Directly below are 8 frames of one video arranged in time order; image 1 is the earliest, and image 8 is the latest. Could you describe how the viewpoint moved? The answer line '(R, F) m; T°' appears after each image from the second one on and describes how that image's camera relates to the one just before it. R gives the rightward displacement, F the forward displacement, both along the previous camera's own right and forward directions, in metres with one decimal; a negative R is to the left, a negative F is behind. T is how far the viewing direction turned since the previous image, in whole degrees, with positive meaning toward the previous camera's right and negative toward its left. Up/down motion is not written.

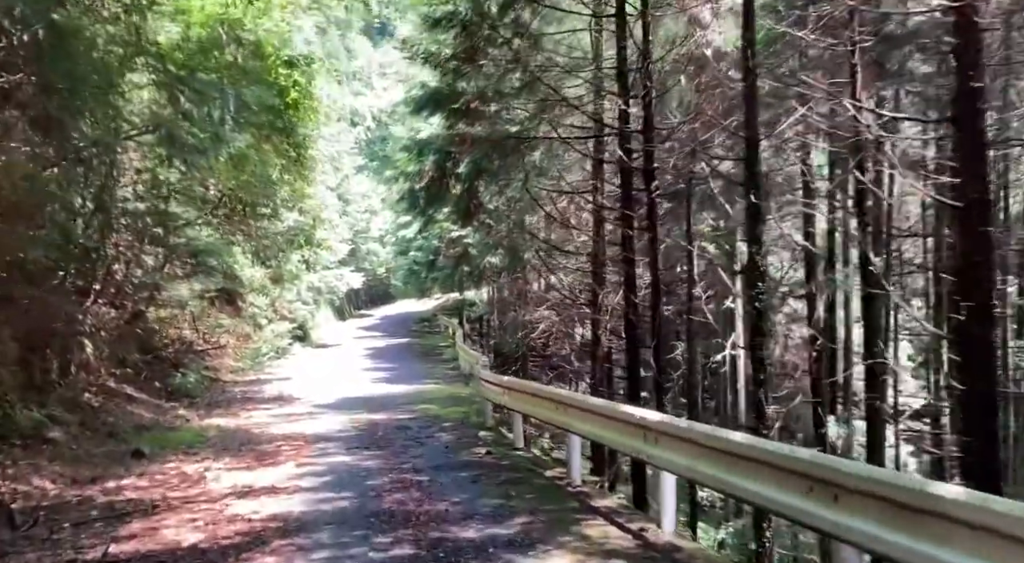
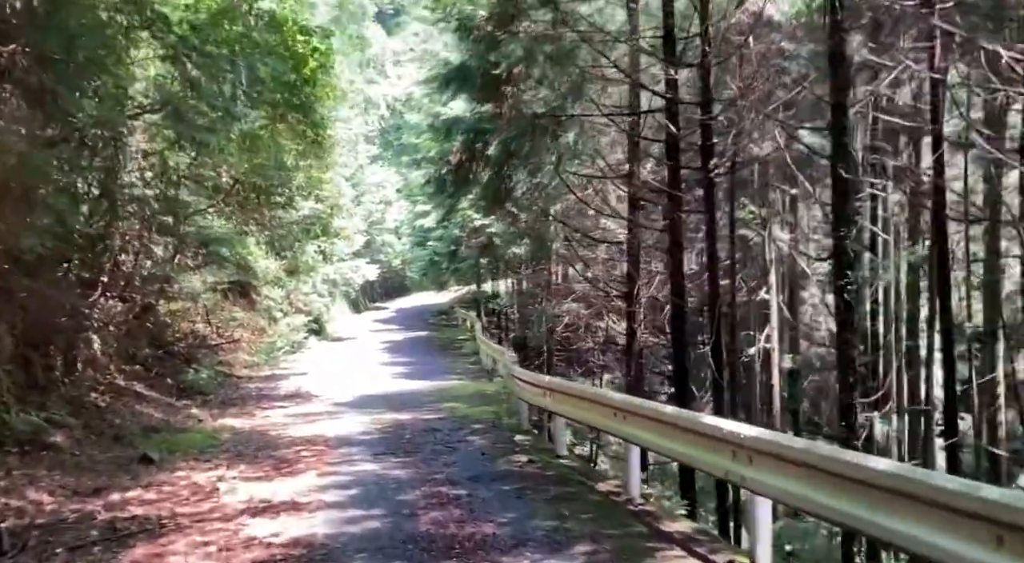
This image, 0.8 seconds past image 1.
(-0.3, +1.0) m; -1°
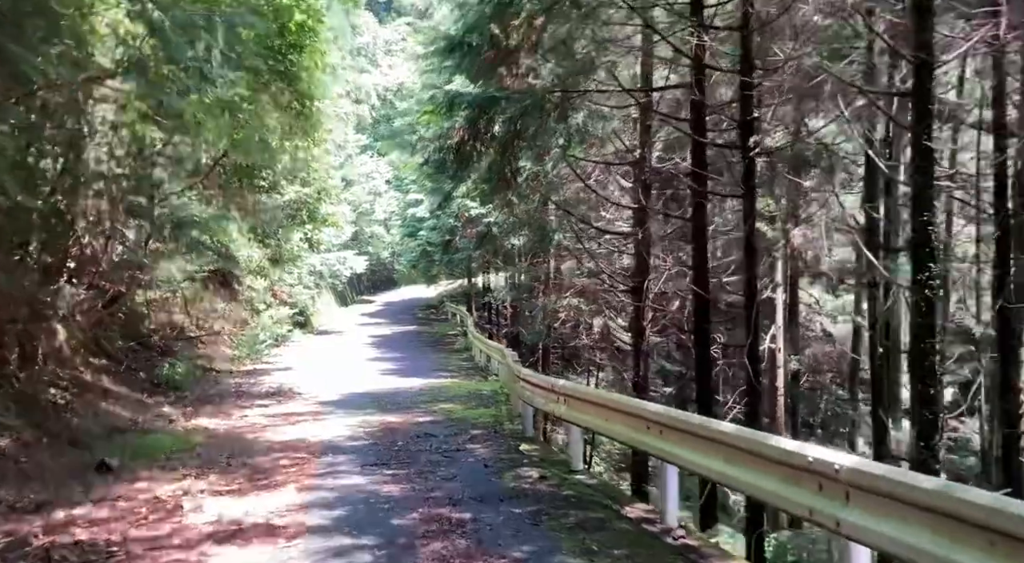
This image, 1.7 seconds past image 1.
(-0.2, +1.2) m; +1°
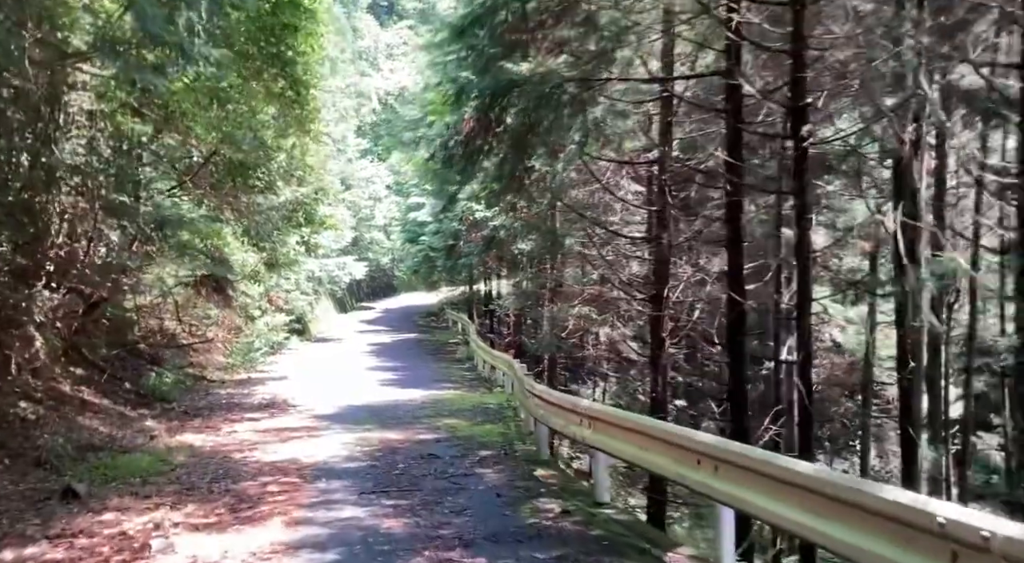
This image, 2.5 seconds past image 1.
(-0.1, +1.0) m; 0°
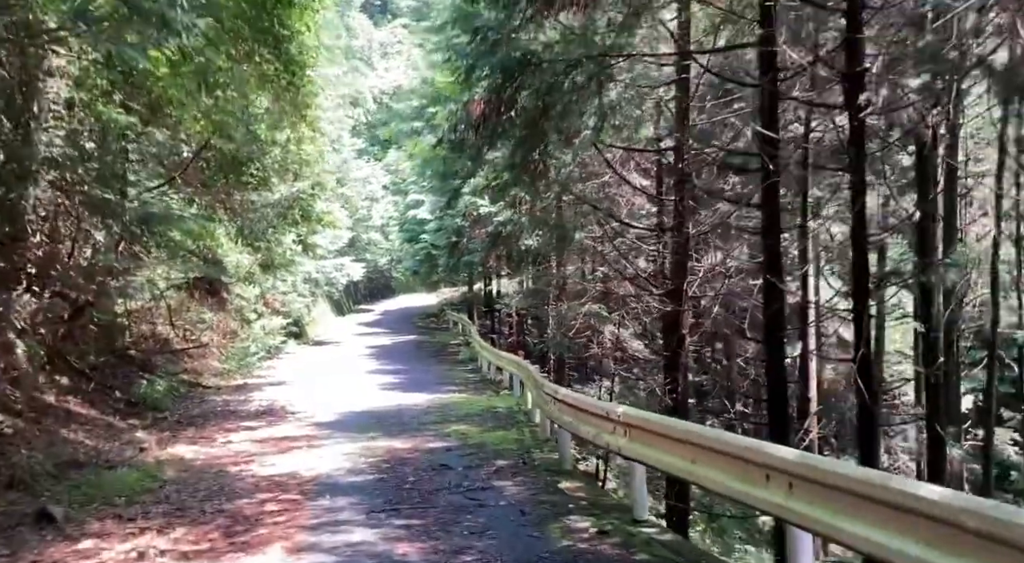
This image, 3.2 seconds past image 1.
(-0.2, +0.8) m; 0°
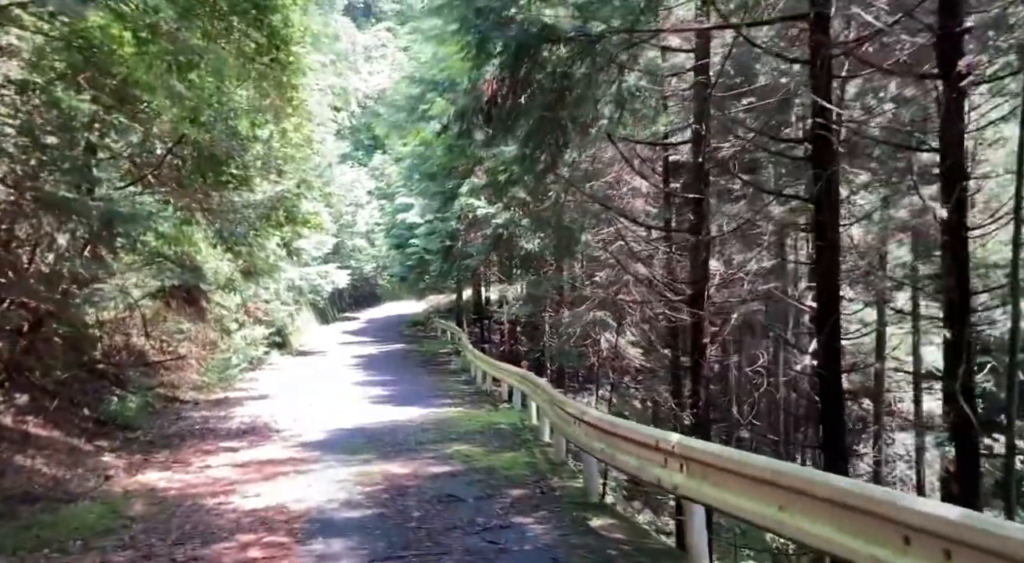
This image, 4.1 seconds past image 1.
(-0.3, +1.2) m; +1°
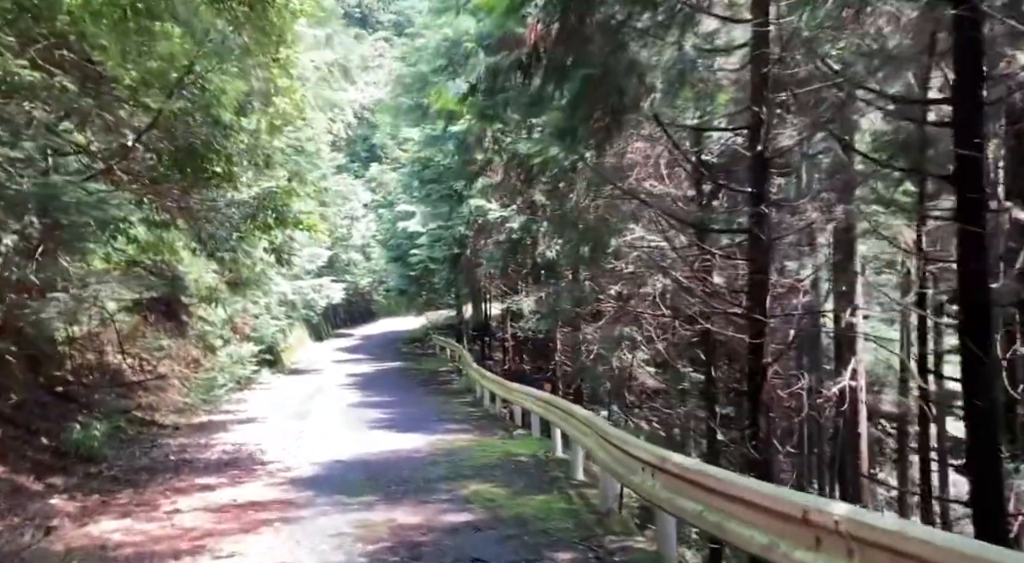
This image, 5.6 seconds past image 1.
(-0.3, +1.9) m; 0°
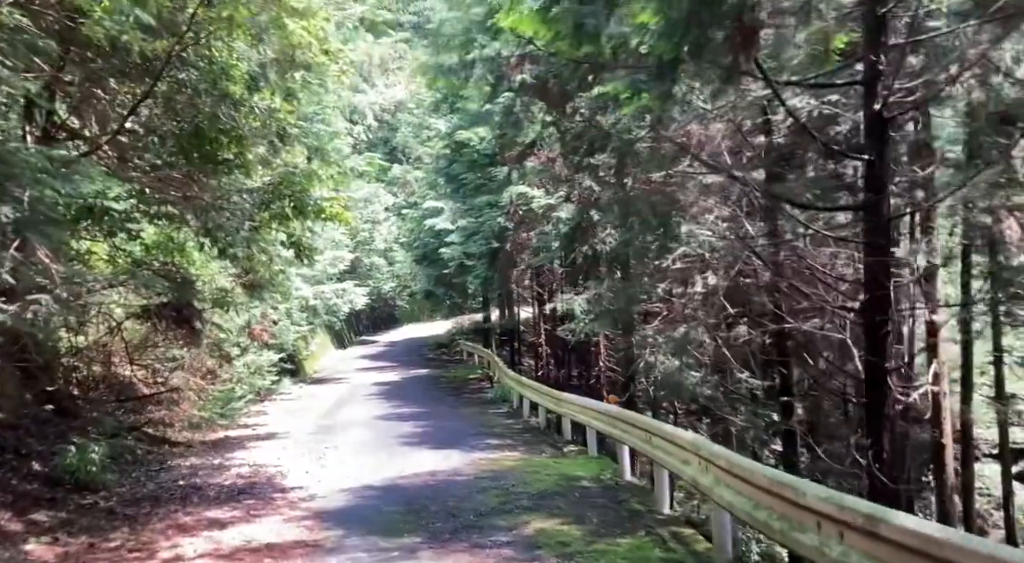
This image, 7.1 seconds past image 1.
(-0.4, +1.8) m; -1°
